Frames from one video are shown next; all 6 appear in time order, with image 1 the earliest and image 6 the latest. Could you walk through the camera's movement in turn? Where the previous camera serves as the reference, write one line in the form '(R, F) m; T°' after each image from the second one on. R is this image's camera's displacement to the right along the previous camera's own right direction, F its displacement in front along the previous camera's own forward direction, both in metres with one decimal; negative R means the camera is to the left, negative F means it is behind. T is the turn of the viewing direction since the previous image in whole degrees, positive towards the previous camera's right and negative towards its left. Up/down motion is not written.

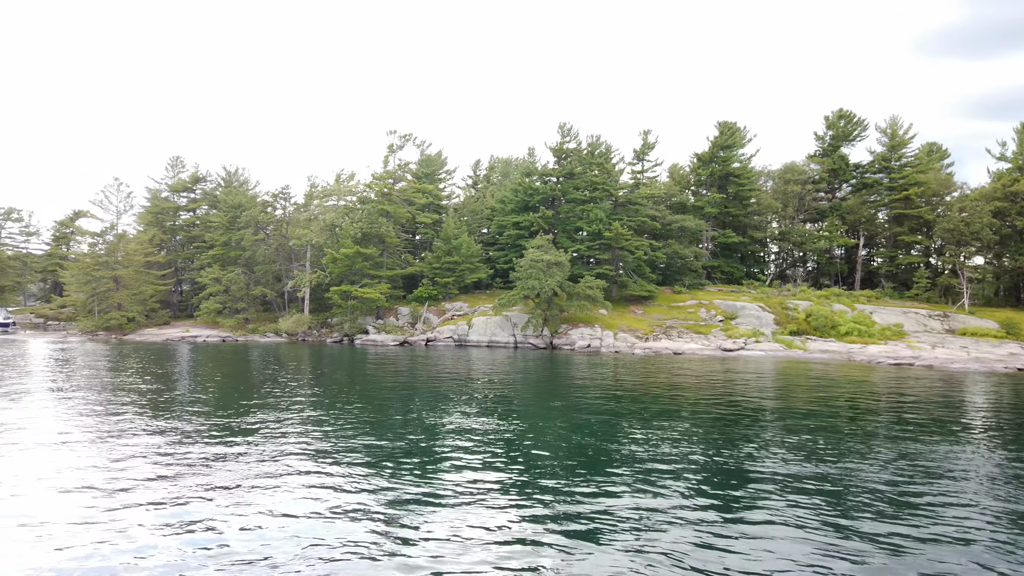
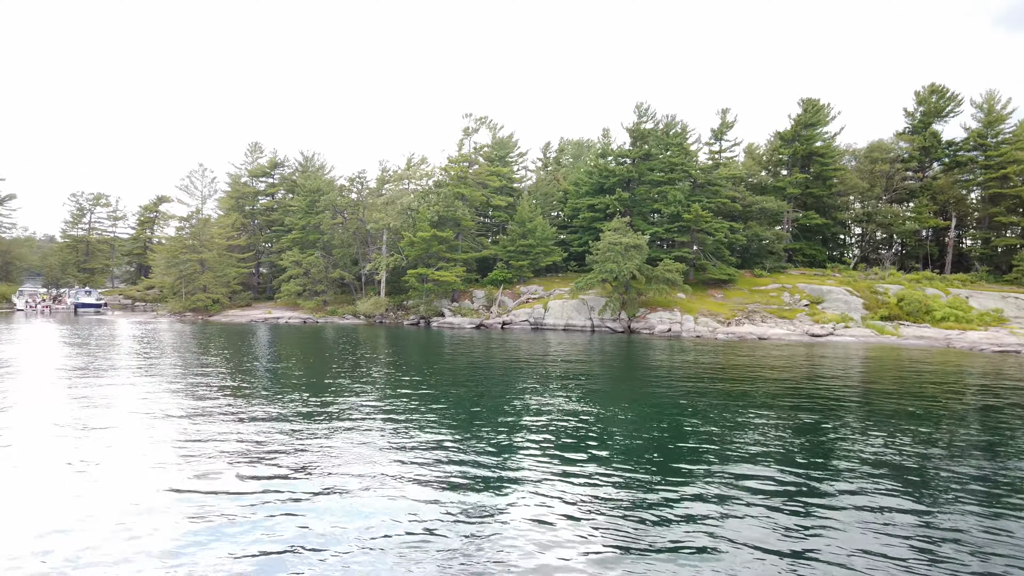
(-0.6, +0.2) m; -5°
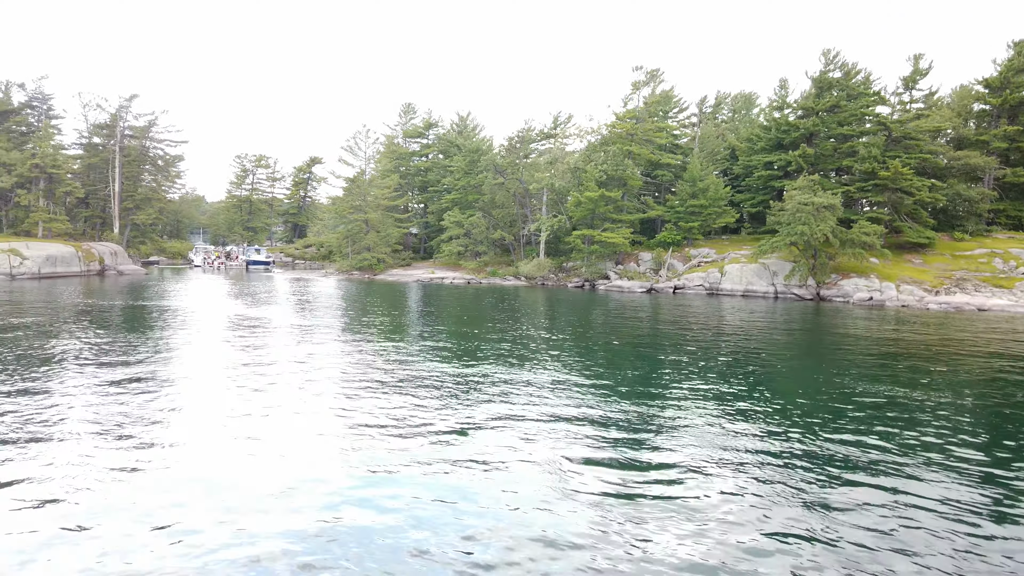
(-2.3, +0.7) m; -9°
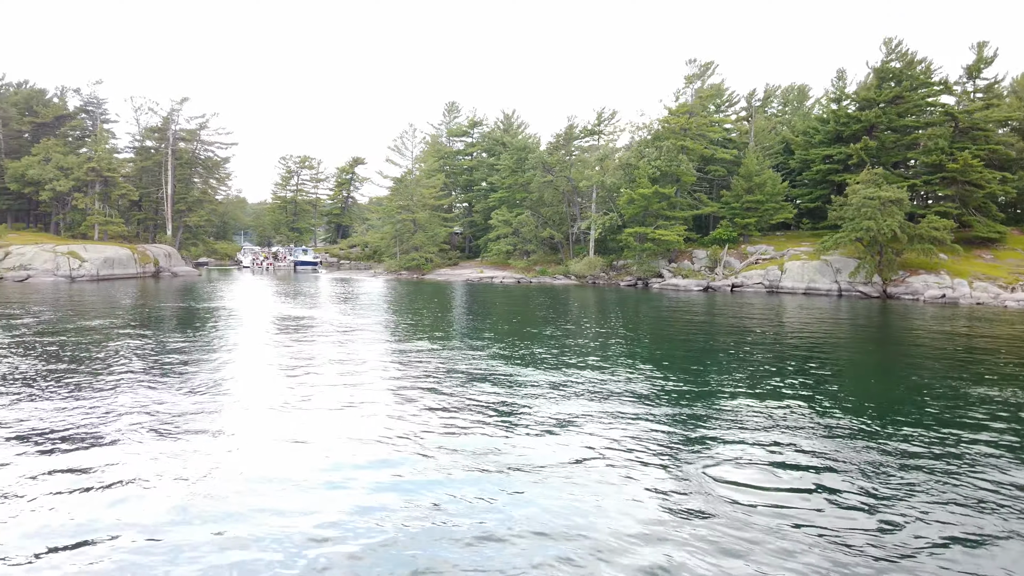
(-0.8, +0.4) m; -2°
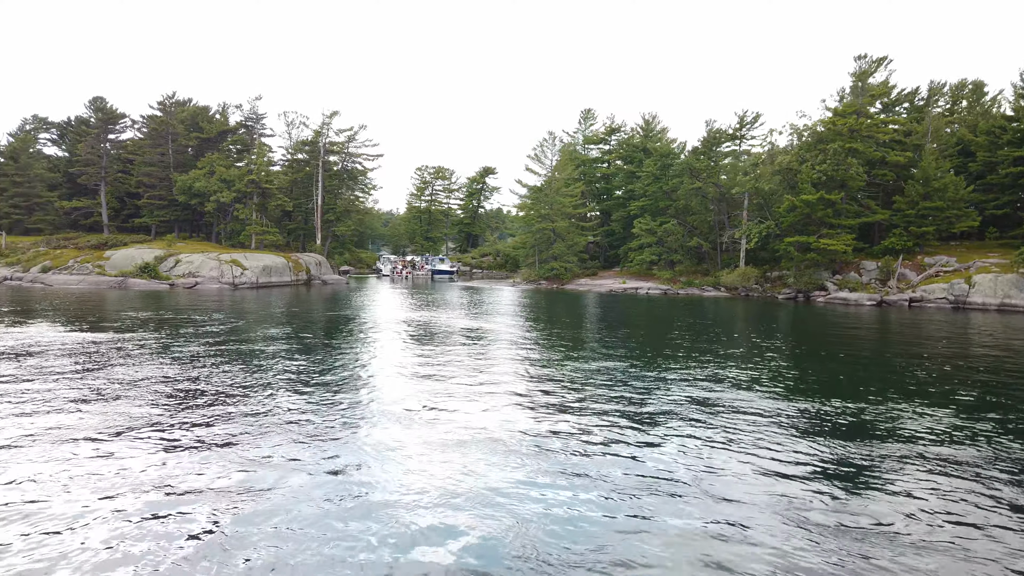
(-1.4, +0.7) m; -8°
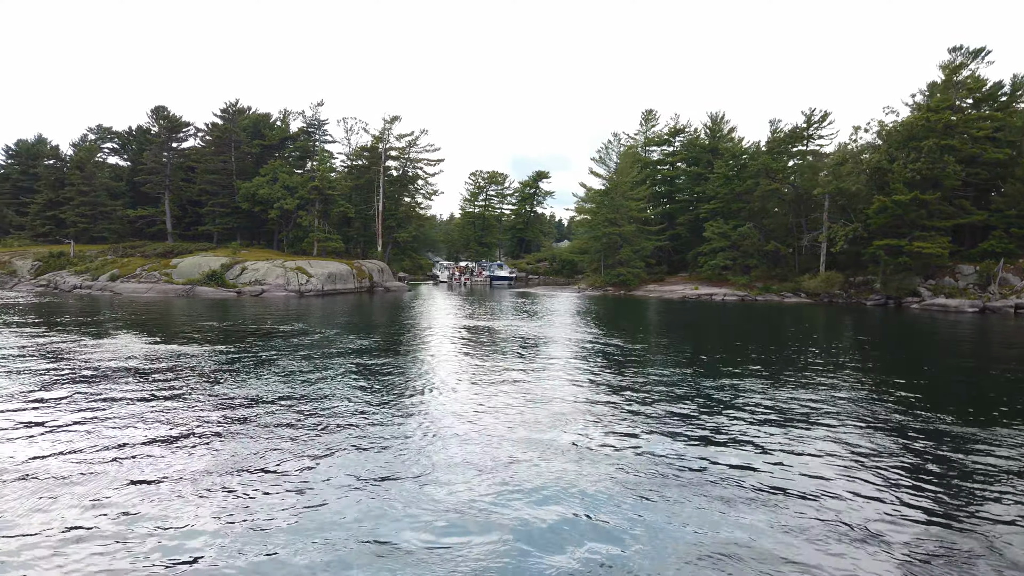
(-1.2, +0.9) m; -3°
